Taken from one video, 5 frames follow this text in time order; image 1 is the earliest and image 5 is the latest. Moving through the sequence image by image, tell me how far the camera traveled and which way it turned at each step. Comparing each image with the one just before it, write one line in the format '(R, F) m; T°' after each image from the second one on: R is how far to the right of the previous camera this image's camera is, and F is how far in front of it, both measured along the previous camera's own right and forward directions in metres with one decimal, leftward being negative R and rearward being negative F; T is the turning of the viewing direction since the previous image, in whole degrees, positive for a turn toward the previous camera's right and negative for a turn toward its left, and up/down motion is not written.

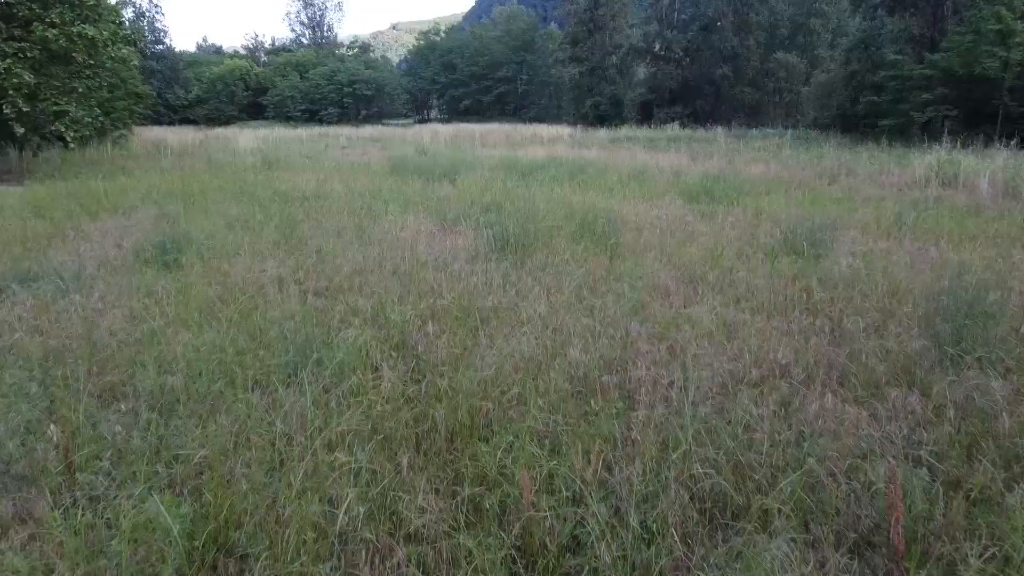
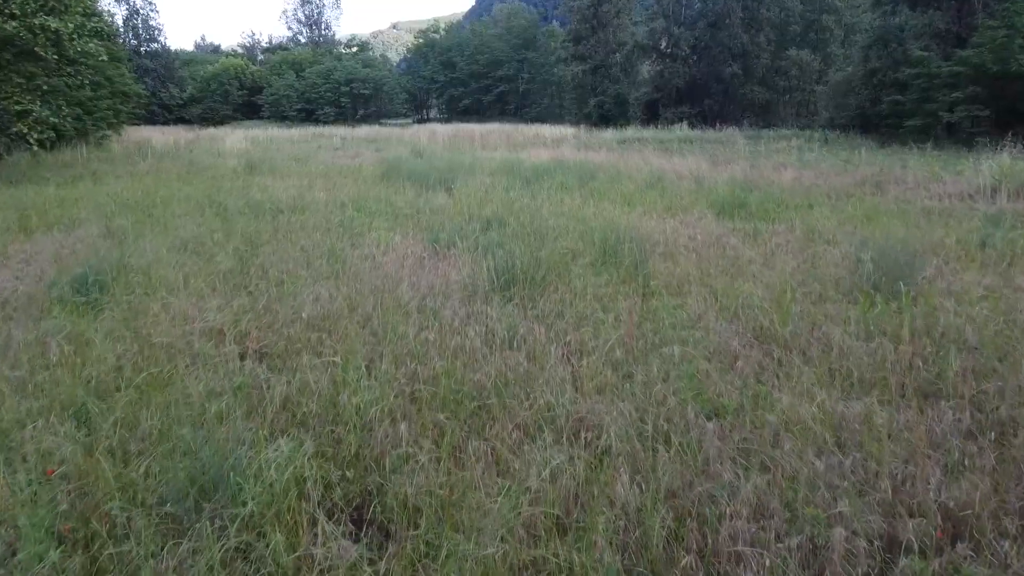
(-0.1, +1.2) m; 0°
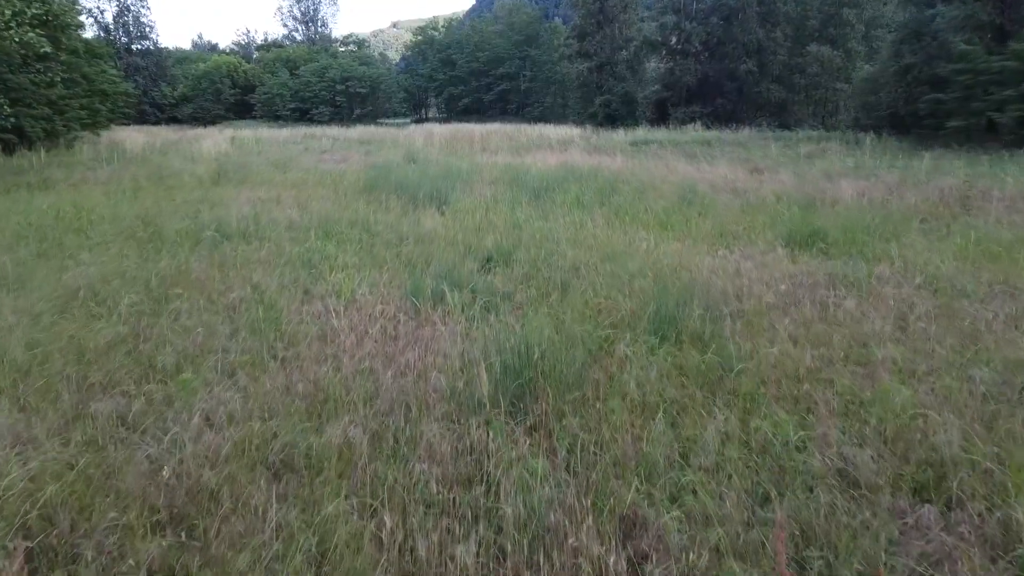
(-0.1, +1.7) m; 0°
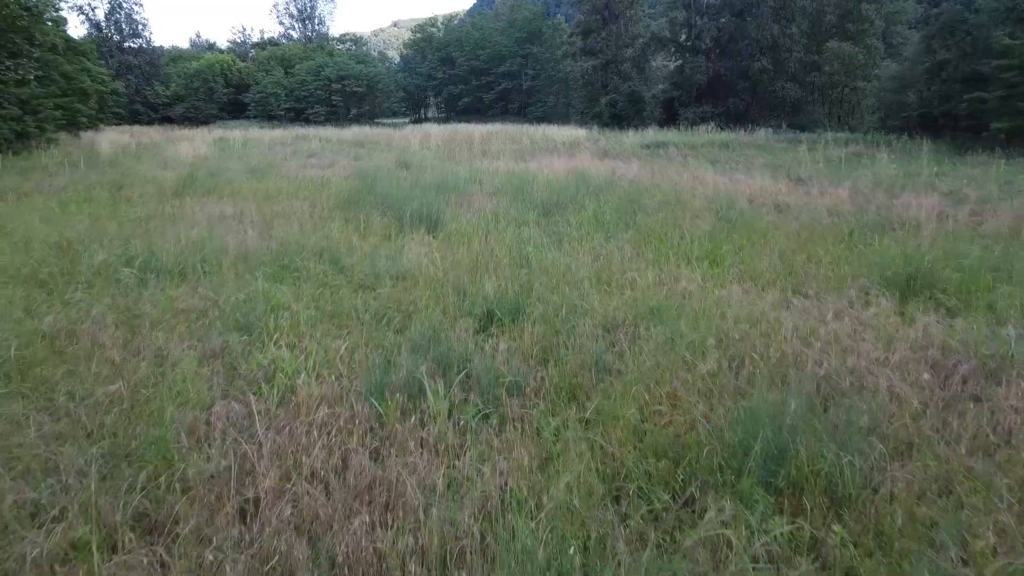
(-0.1, +1.4) m; 0°
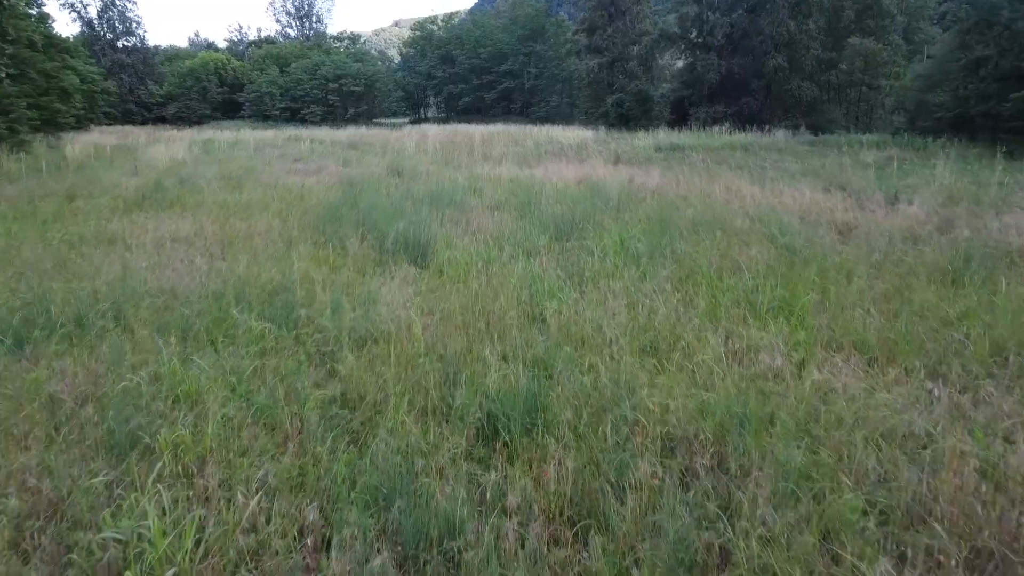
(-0.1, +1.3) m; 0°
